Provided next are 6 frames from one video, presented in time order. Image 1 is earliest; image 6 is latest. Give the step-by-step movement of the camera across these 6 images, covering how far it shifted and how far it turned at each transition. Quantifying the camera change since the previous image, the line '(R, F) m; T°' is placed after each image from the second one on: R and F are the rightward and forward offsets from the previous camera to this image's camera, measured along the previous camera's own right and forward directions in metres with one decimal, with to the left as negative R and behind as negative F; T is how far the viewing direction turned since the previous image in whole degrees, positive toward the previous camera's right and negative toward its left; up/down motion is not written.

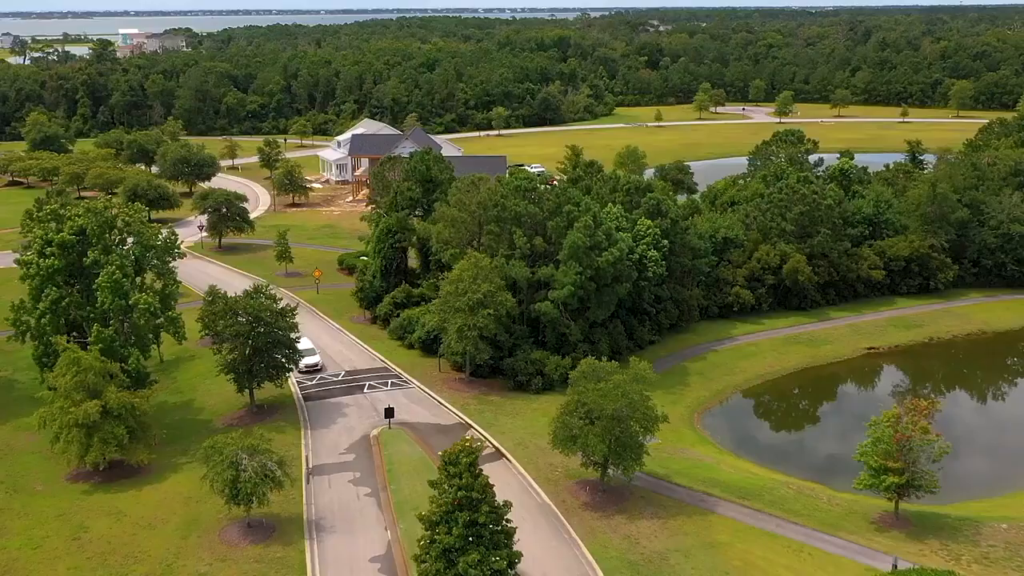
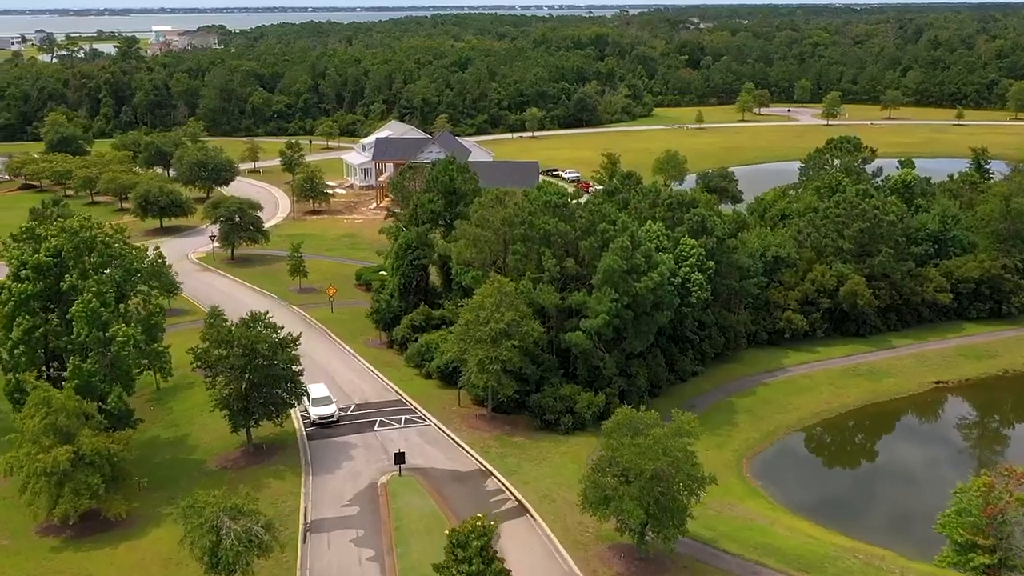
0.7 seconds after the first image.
(+0.3, +4.2) m; -2°
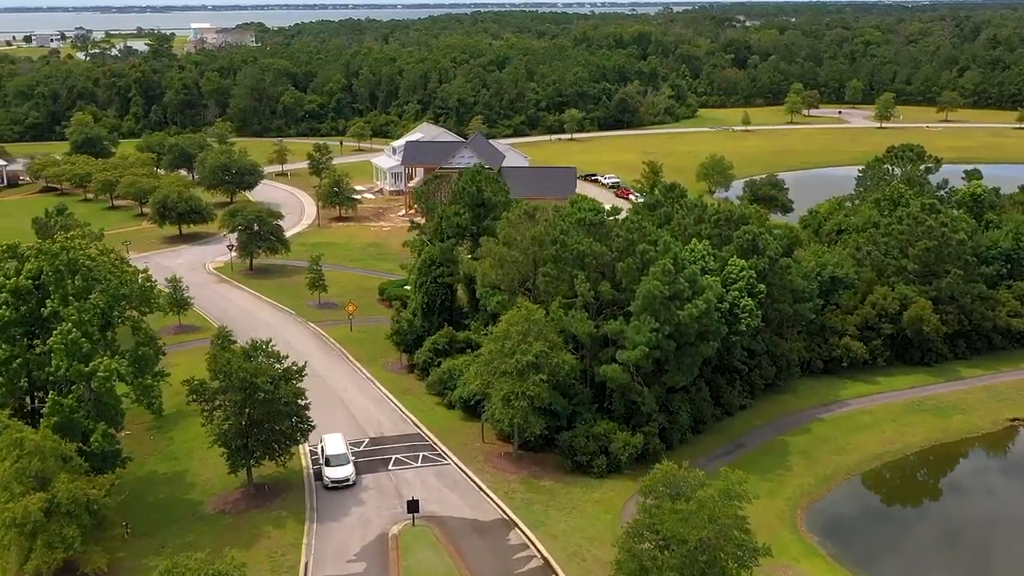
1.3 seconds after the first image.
(+0.3, +3.5) m; -2°
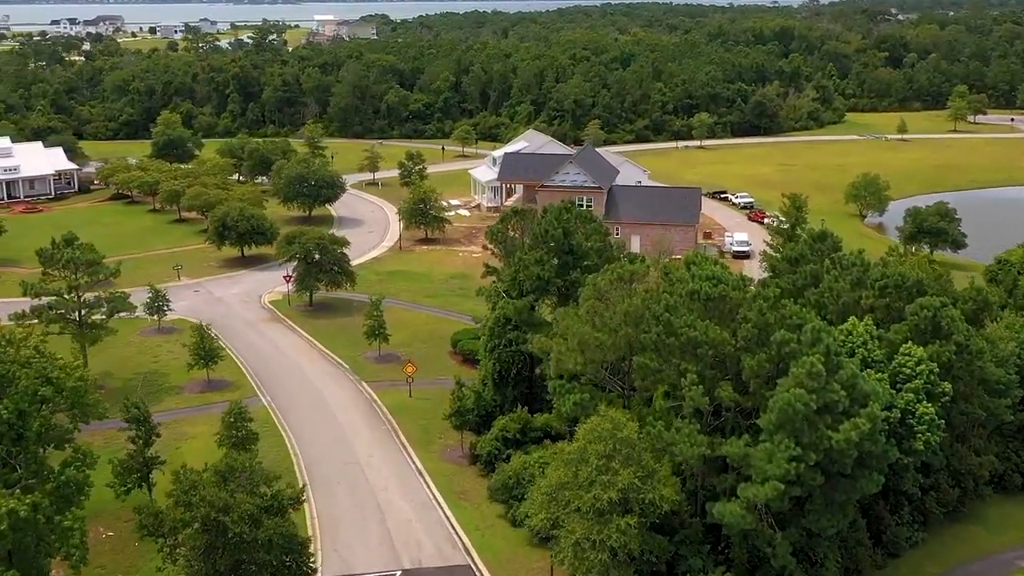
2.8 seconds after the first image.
(+0.9, +9.3) m; -6°
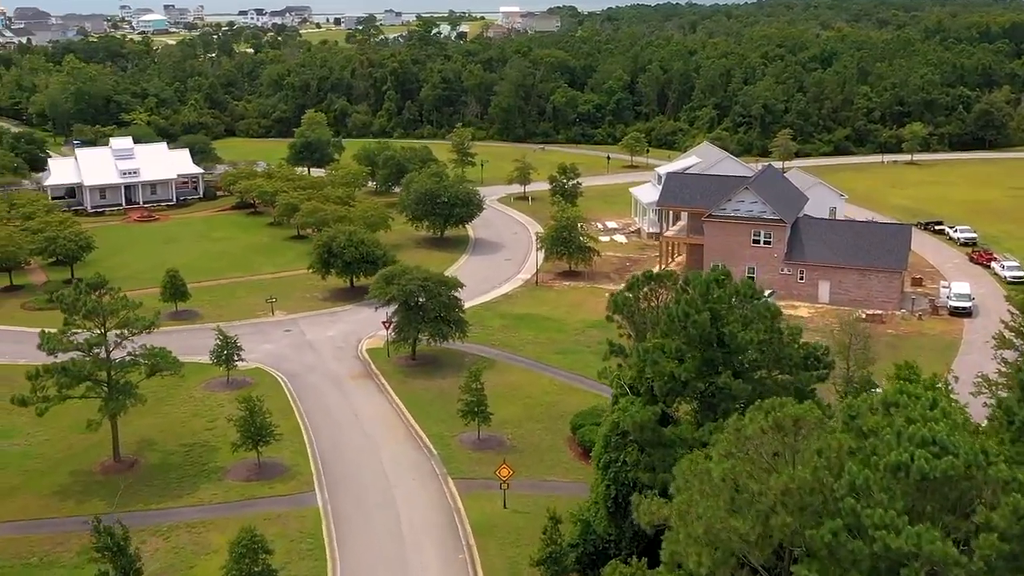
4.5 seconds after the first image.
(+1.3, +9.3) m; -9°
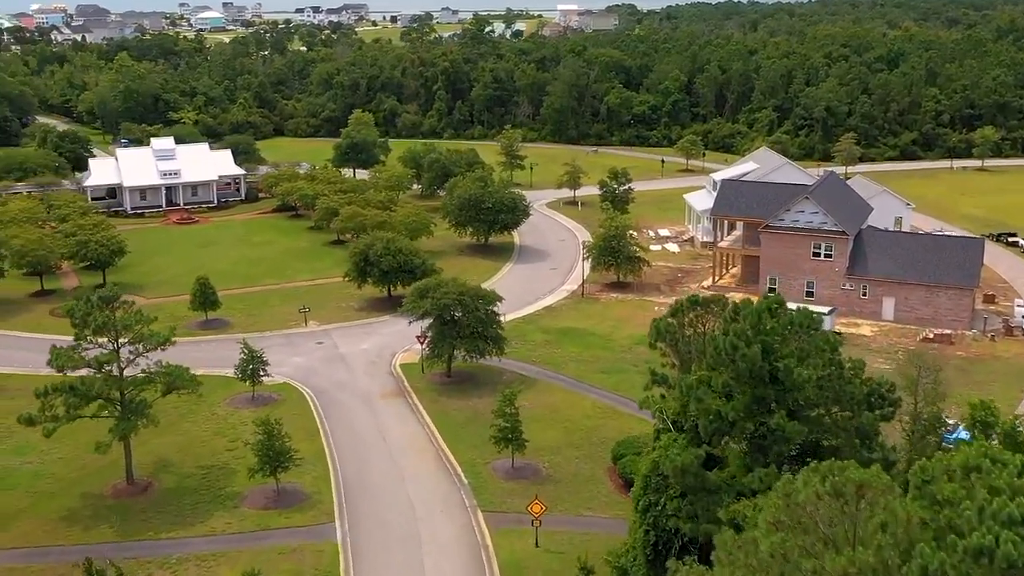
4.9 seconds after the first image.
(+0.5, +2.1) m; -3°
